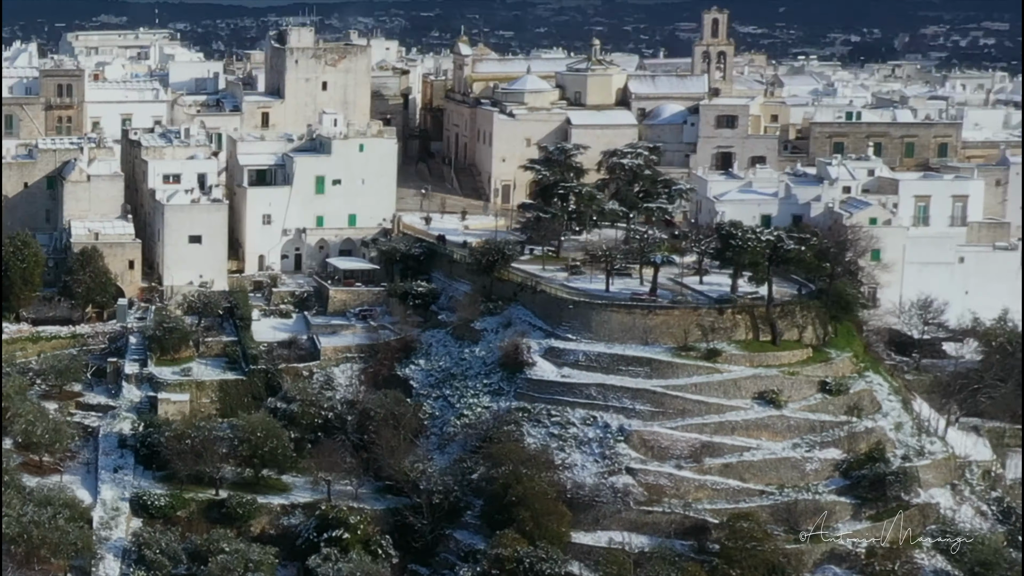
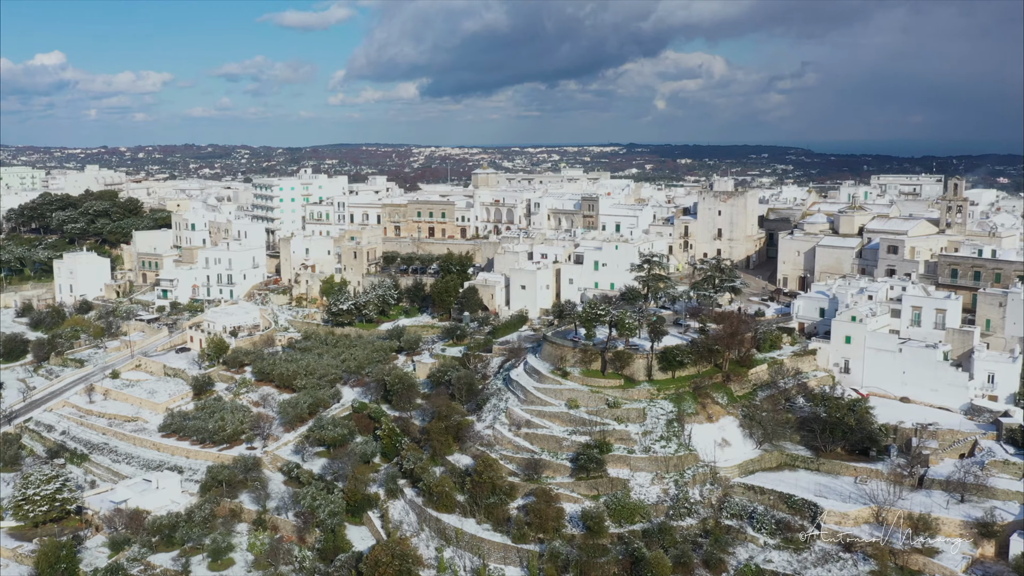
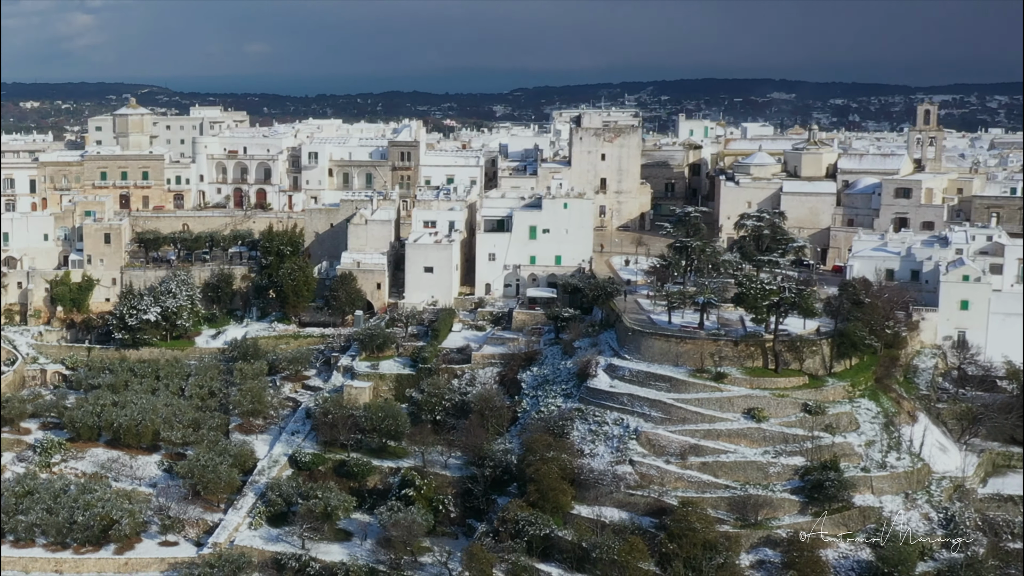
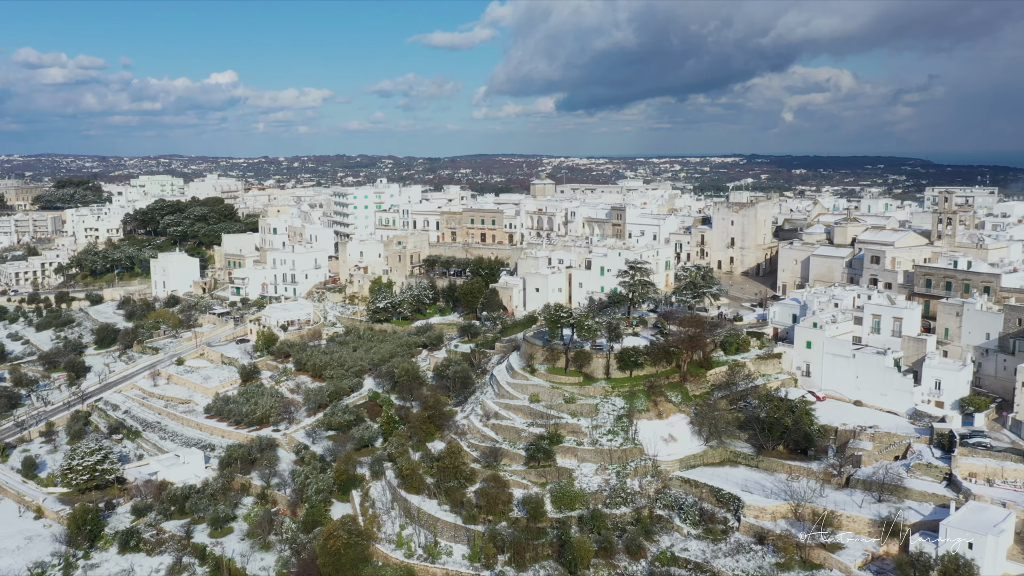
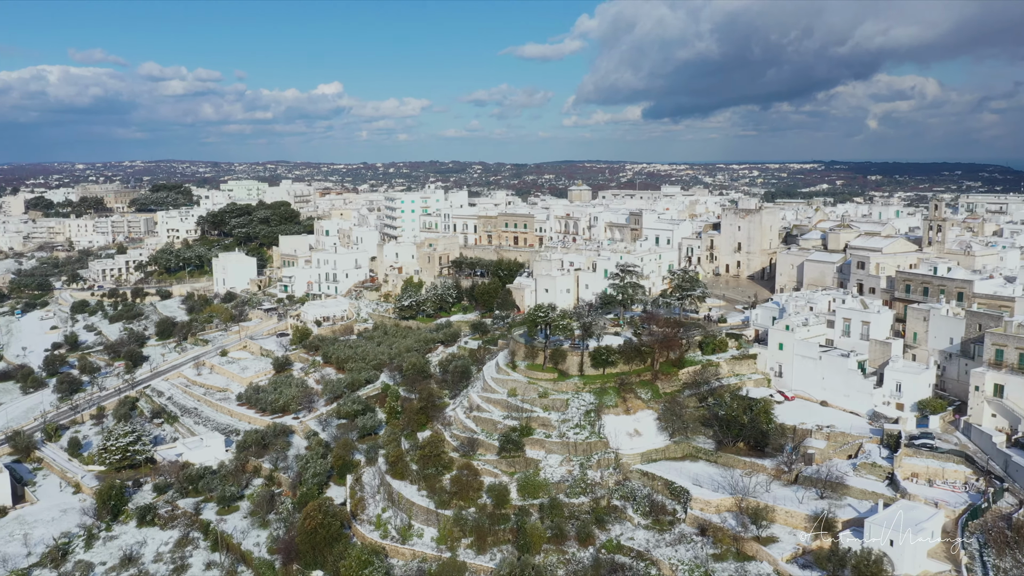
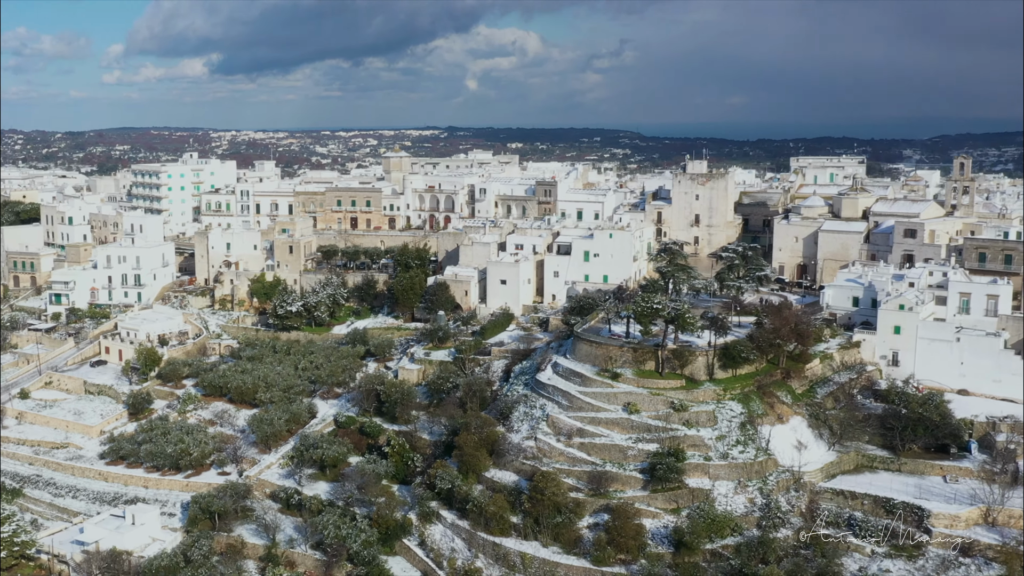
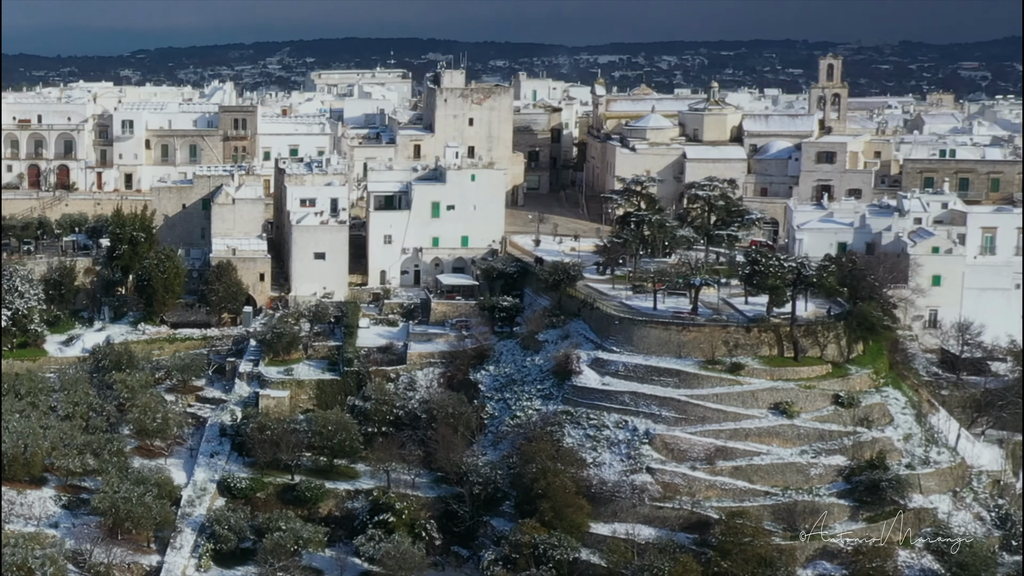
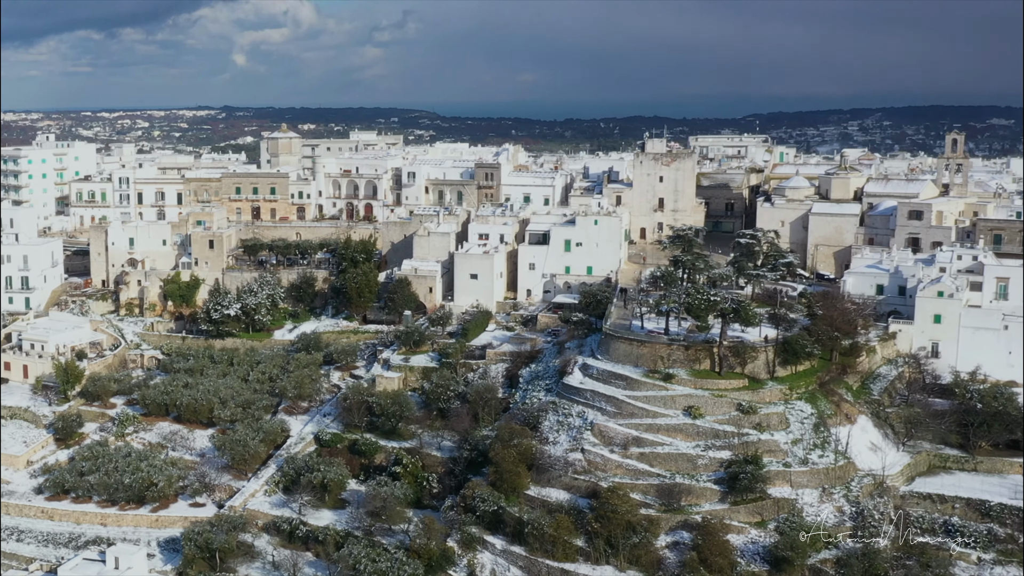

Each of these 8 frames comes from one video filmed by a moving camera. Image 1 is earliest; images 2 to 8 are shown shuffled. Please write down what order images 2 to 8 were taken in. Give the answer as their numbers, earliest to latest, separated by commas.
7, 3, 8, 6, 2, 4, 5
